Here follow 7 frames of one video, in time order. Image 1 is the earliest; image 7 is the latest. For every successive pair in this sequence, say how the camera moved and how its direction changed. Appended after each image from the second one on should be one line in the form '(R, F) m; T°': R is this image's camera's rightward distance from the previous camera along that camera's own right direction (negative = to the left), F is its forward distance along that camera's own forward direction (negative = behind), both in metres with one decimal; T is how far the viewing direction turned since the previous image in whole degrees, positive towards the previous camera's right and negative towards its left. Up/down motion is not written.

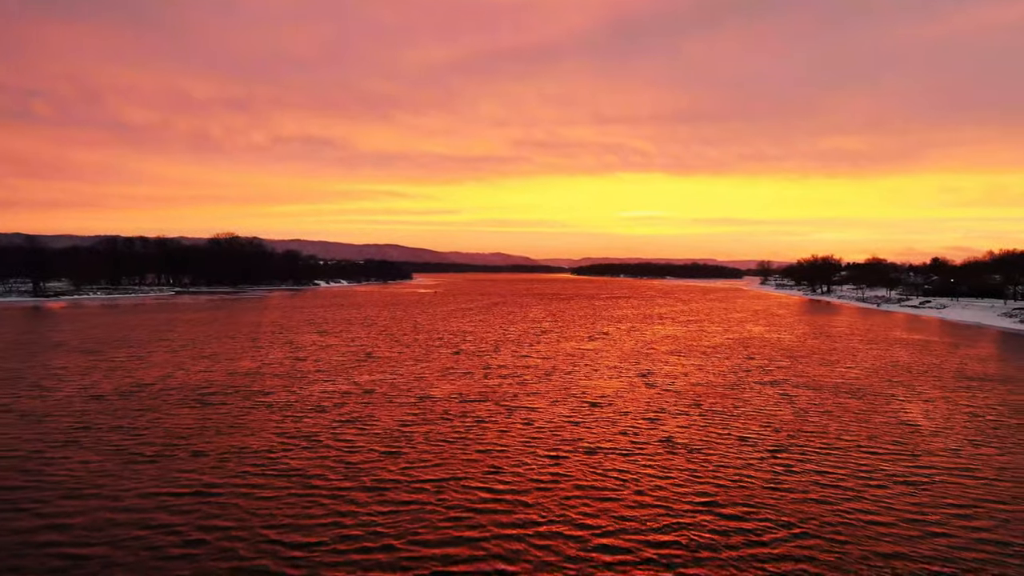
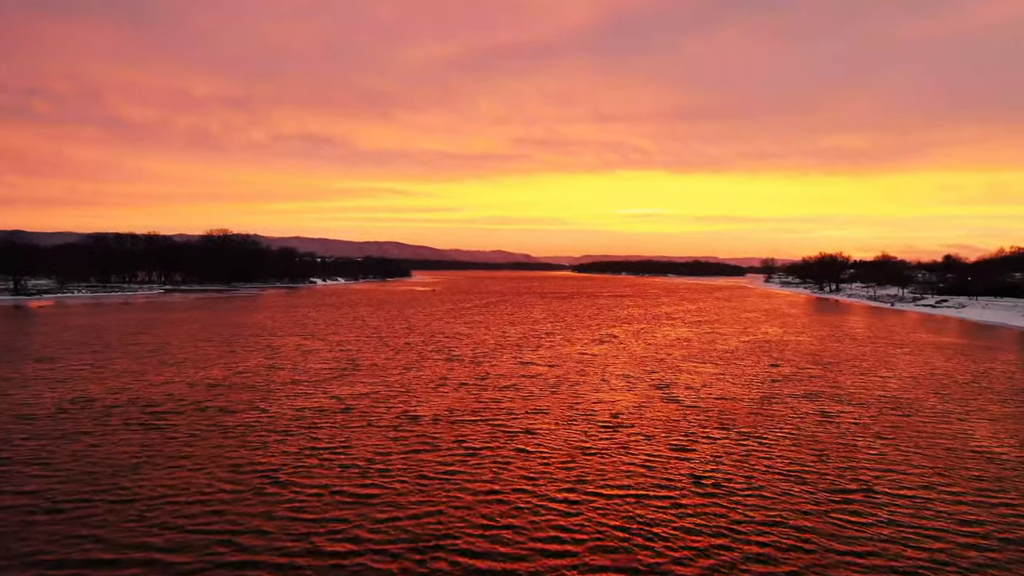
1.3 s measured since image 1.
(0.0, +4.5) m; 0°
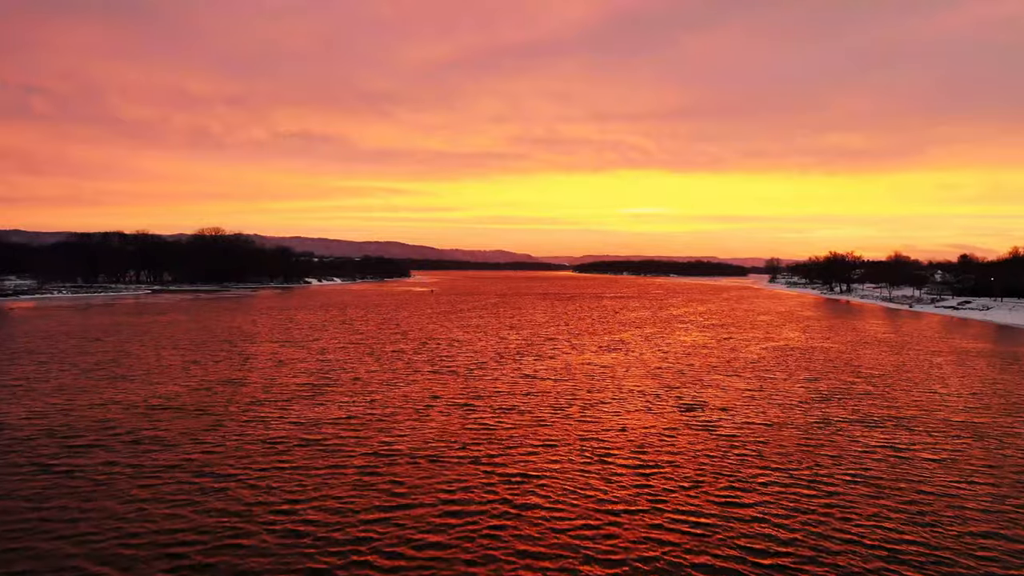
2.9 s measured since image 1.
(-0.1, +5.4) m; 0°
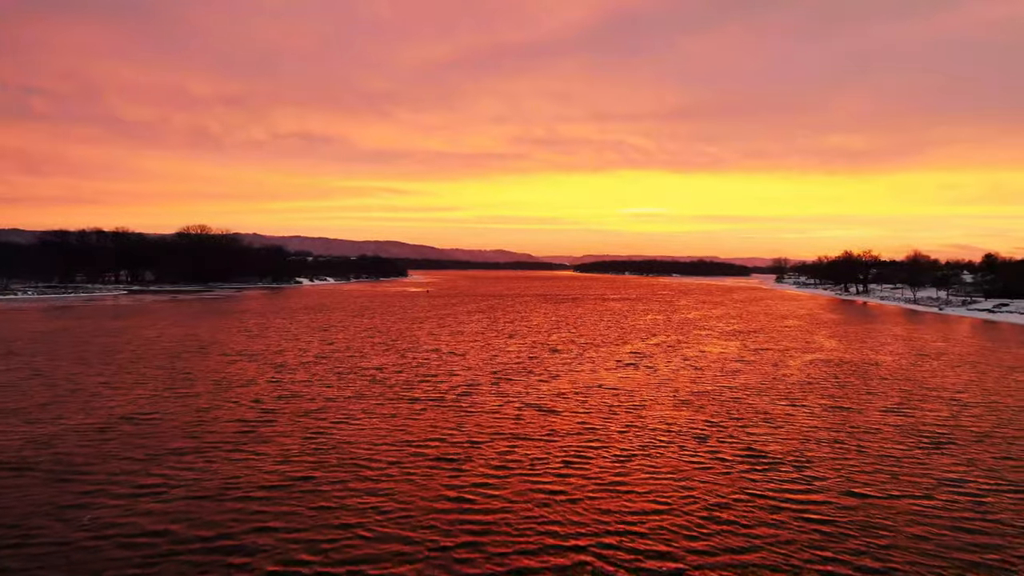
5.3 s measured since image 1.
(0.0, +8.3) m; 0°
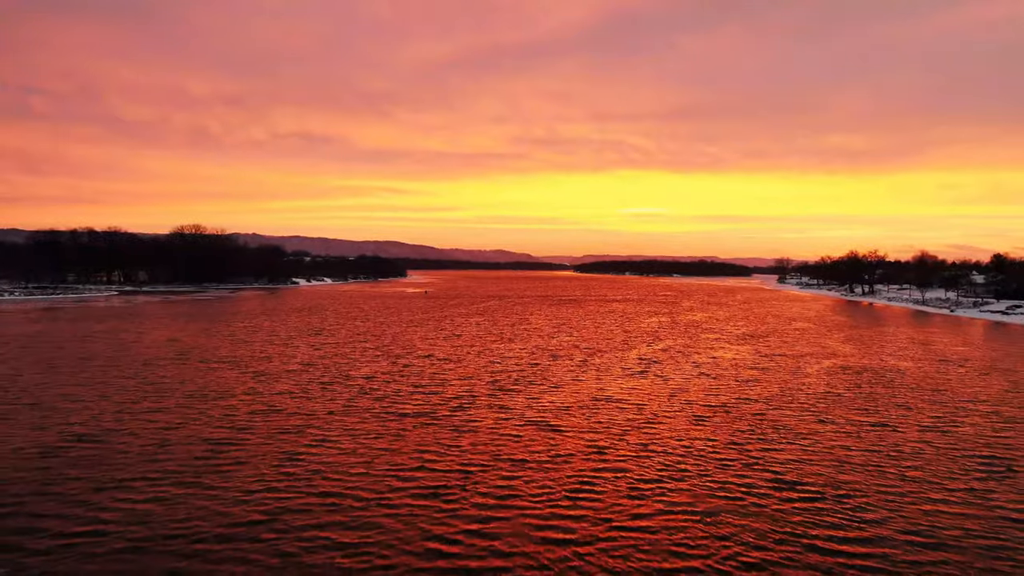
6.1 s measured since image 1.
(0.0, +2.9) m; 0°
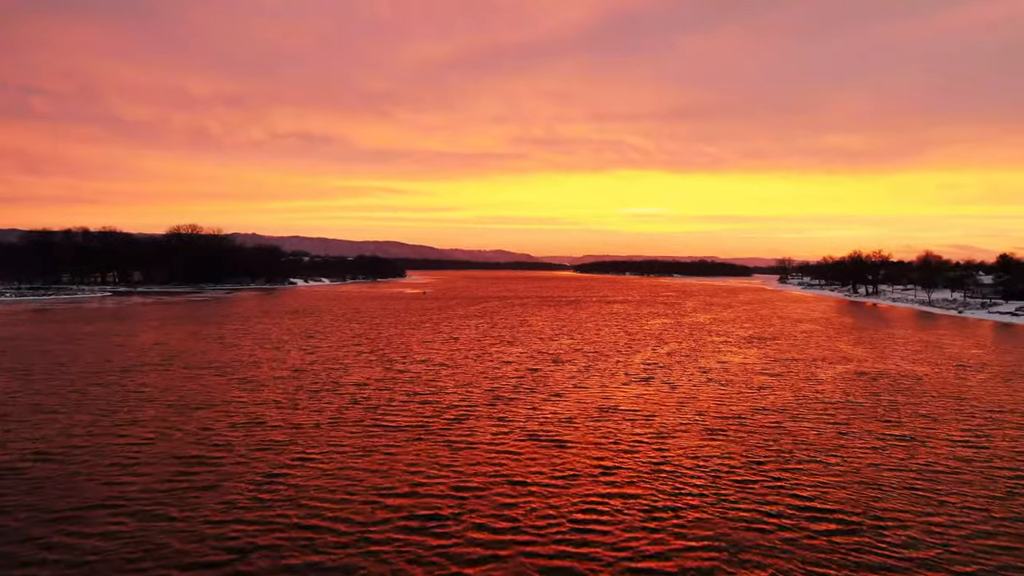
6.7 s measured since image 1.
(0.0, +2.0) m; 0°
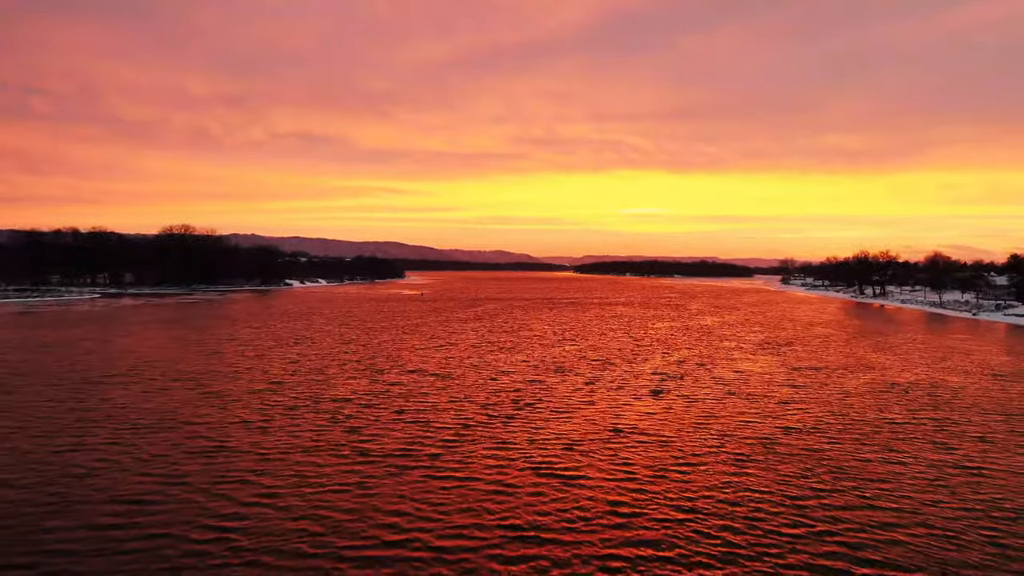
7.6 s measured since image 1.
(0.0, +3.3) m; 0°
